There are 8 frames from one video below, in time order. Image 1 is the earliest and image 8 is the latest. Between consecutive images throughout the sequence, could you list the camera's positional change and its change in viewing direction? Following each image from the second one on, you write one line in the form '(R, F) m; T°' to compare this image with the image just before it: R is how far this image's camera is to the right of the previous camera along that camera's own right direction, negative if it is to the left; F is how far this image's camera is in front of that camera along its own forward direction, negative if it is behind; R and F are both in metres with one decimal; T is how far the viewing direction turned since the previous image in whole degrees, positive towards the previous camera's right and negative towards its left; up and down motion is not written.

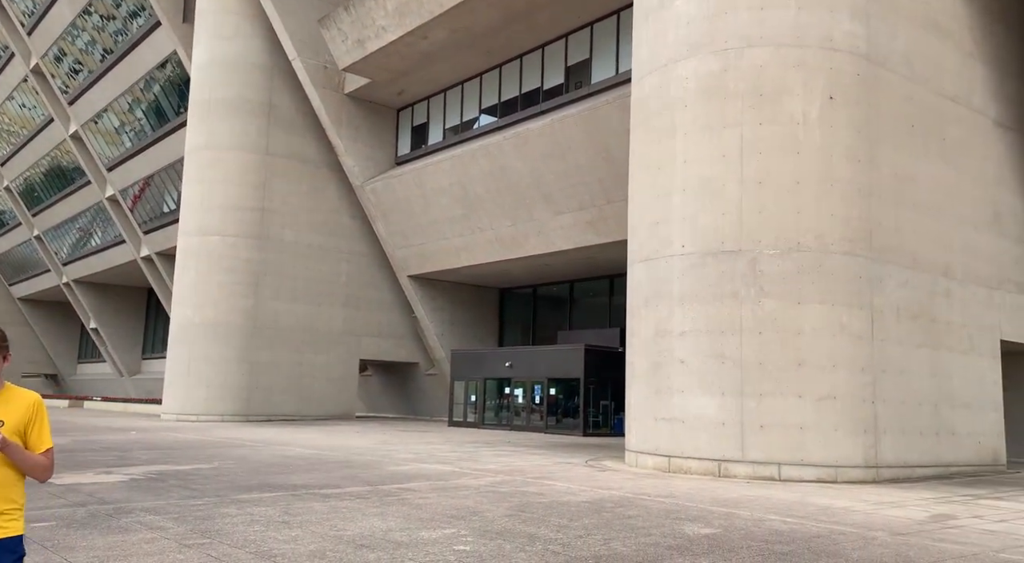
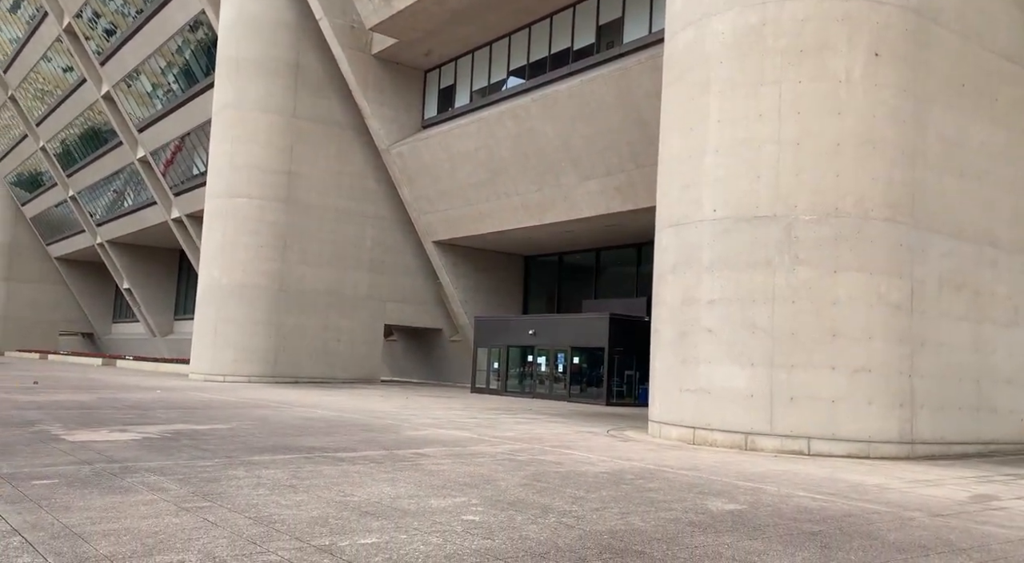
(+0.1, +0.4) m; -2°
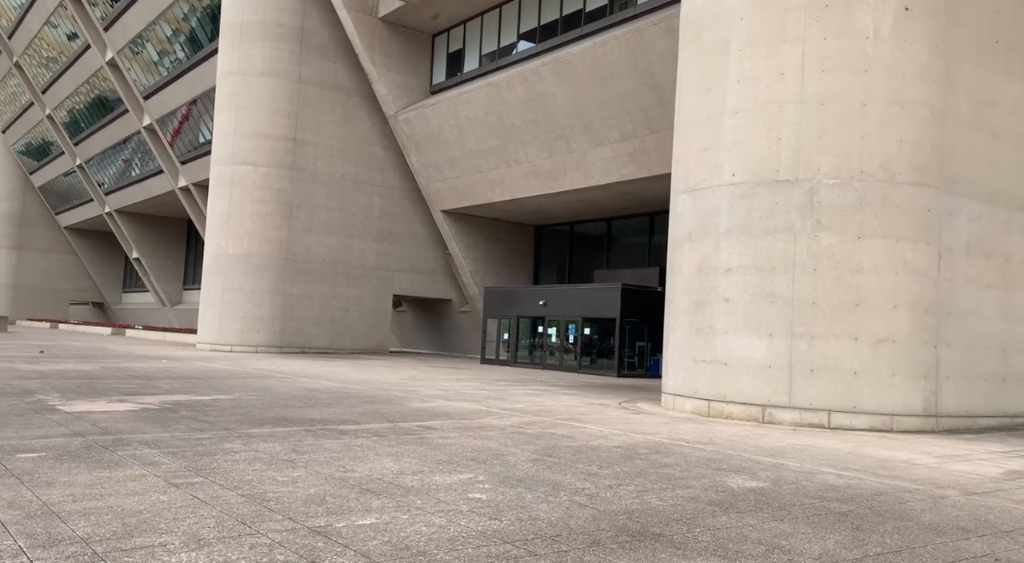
(0.0, +0.5) m; -1°
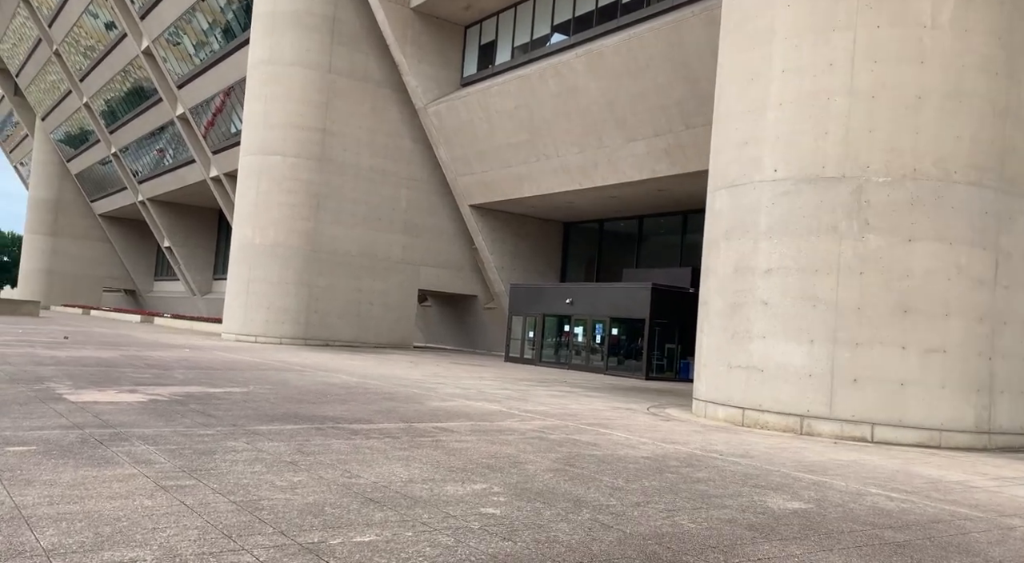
(0.0, +0.6) m; -2°
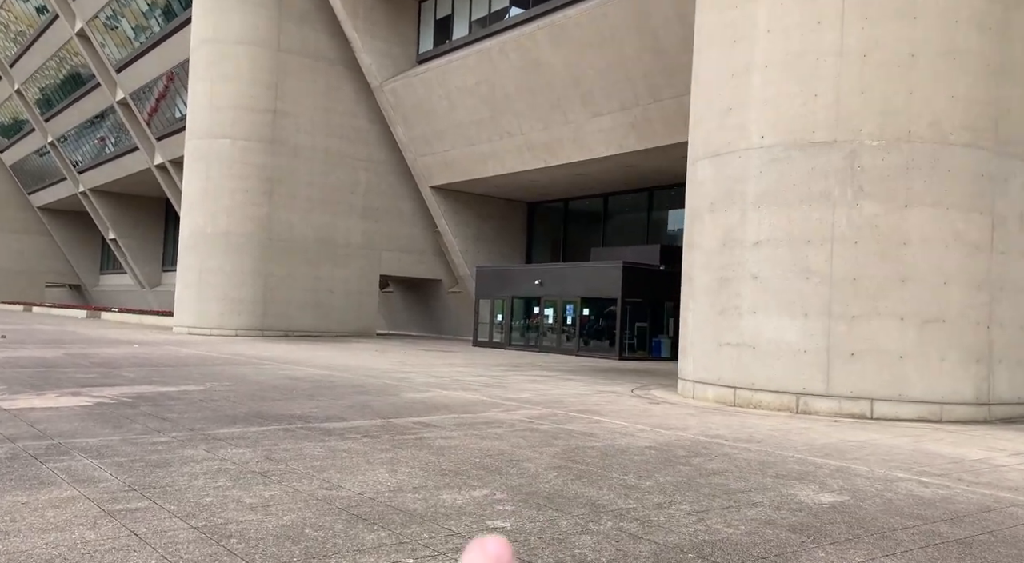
(-0.3, +0.8) m; +3°
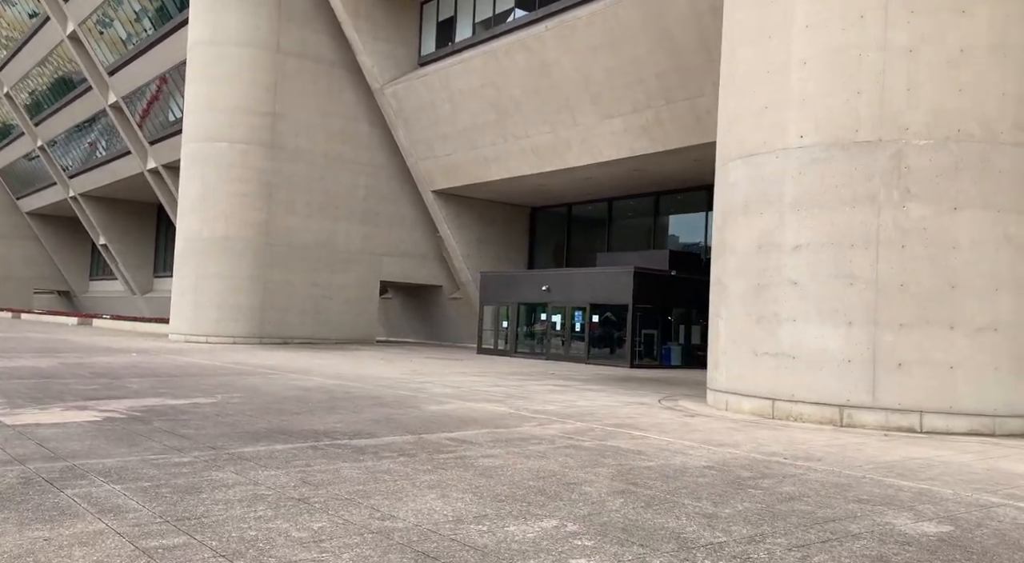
(-0.5, +0.6) m; +1°
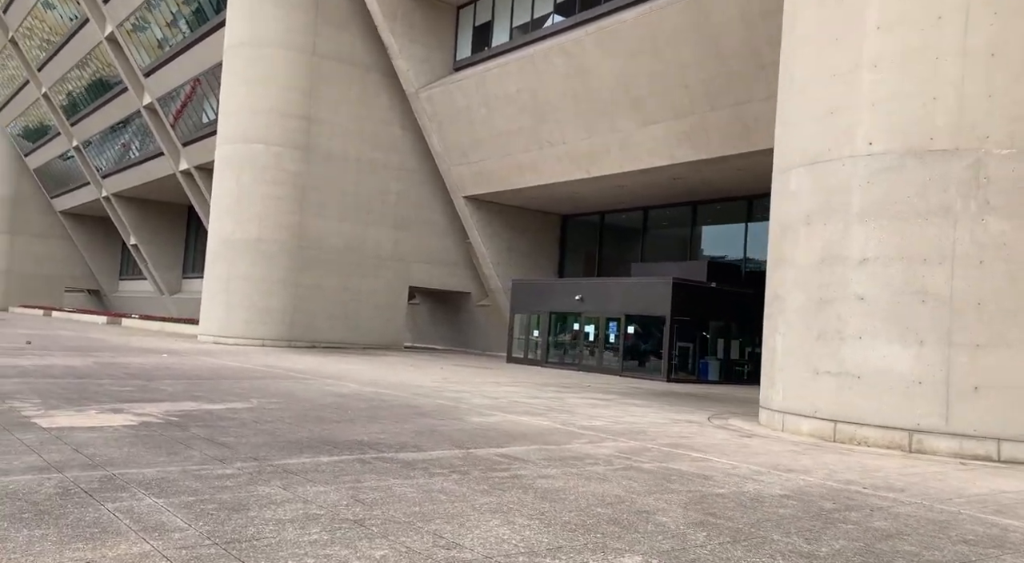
(-0.4, +0.5) m; -2°
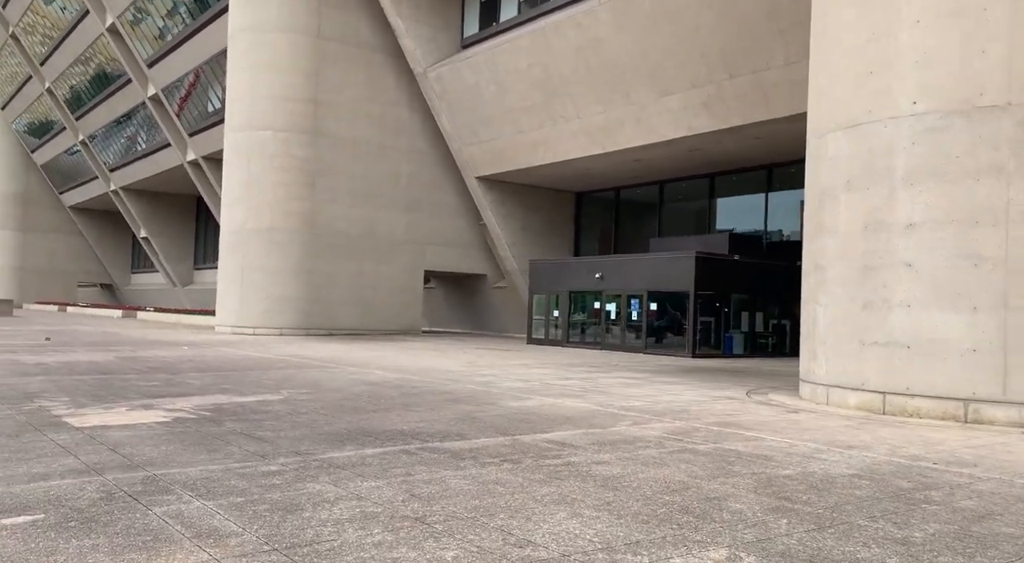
(-0.3, +0.3) m; -1°
